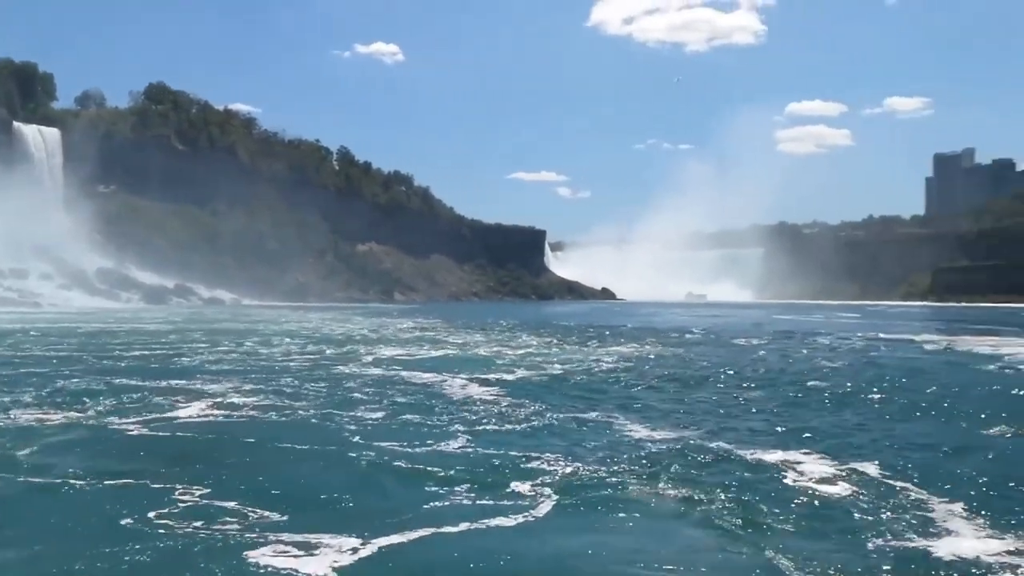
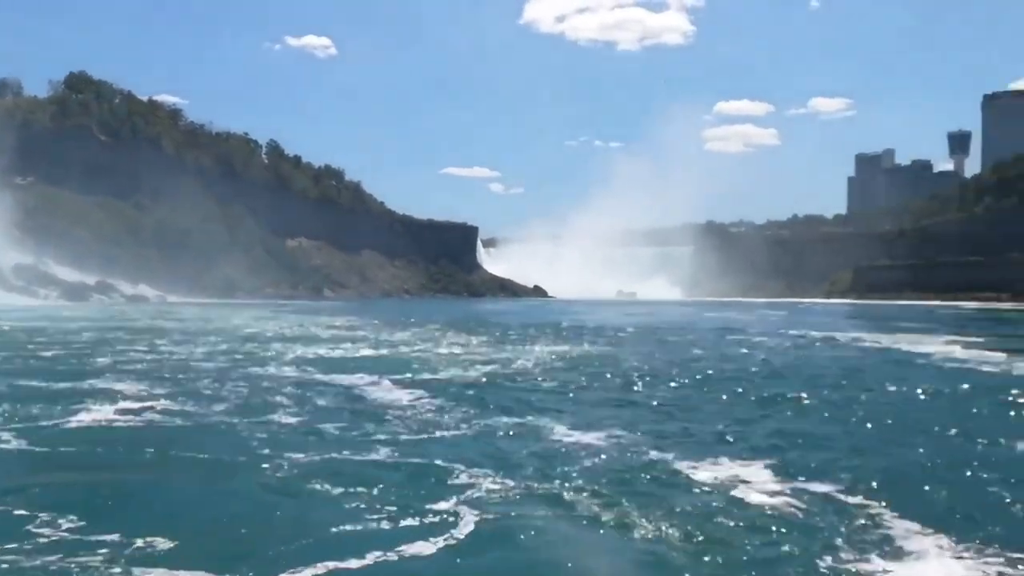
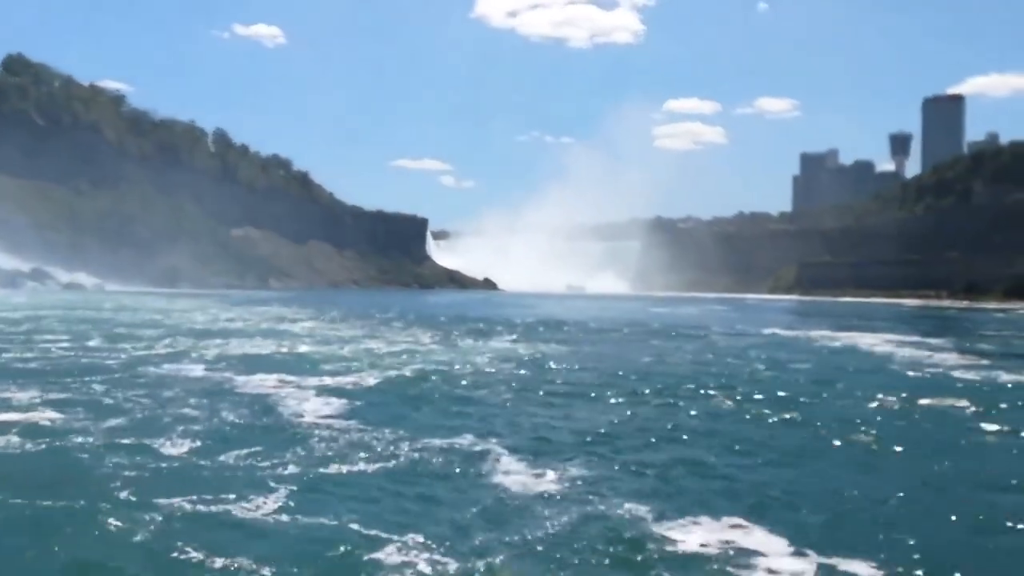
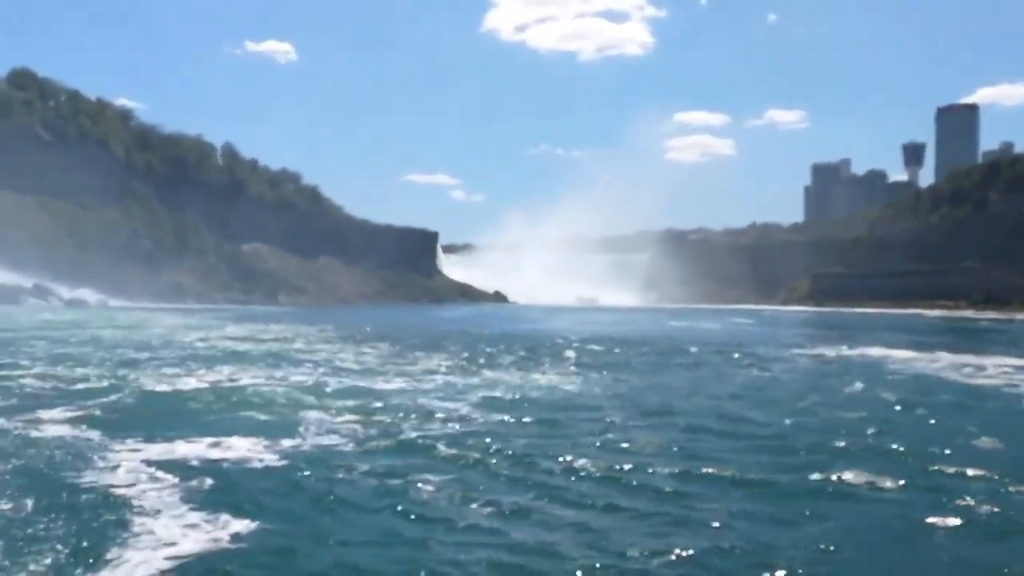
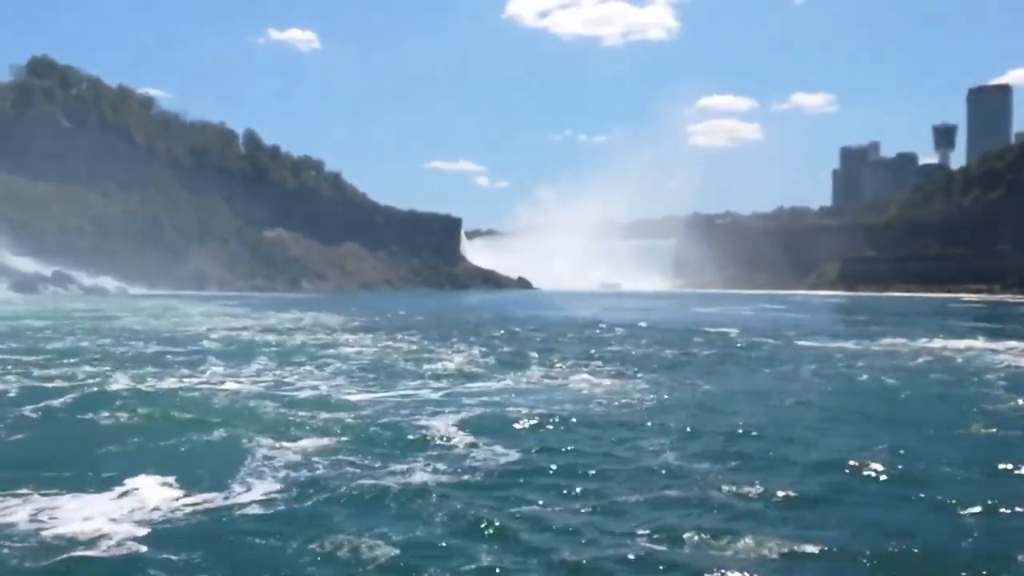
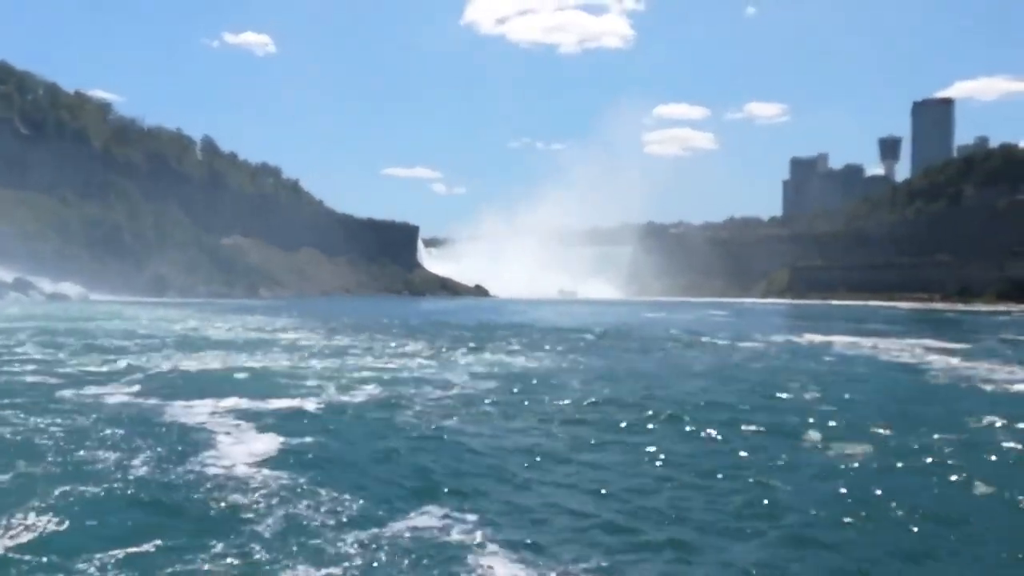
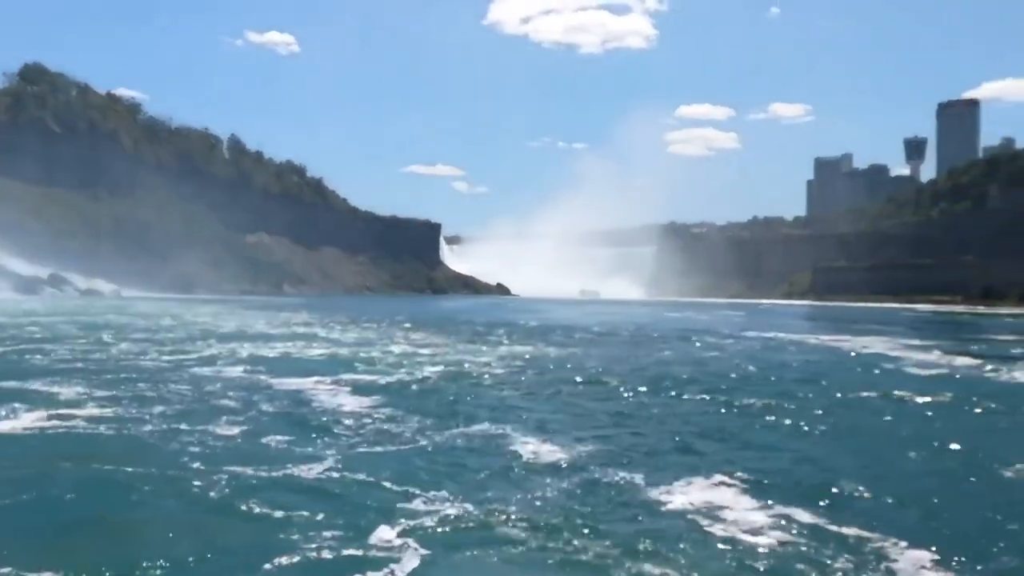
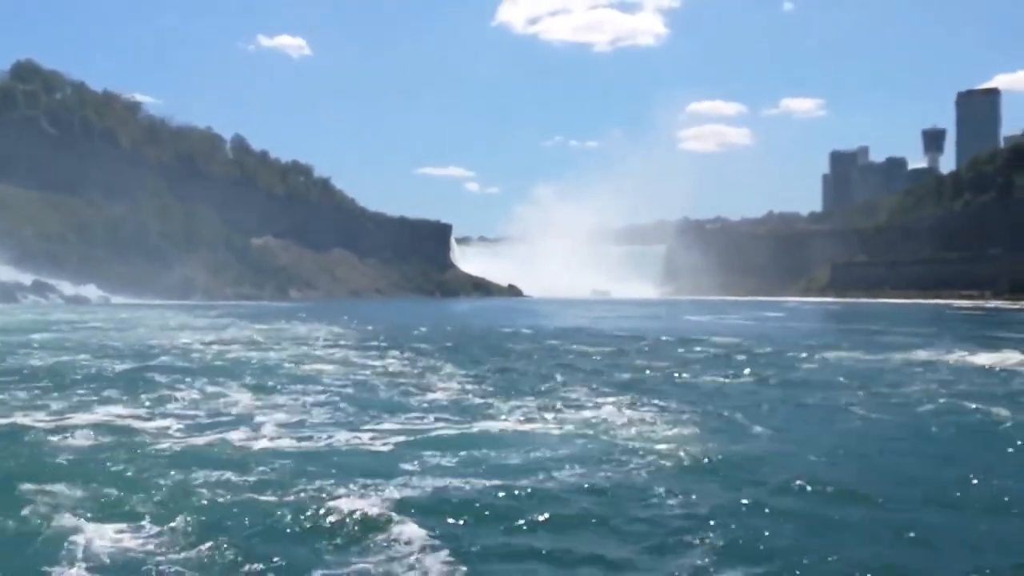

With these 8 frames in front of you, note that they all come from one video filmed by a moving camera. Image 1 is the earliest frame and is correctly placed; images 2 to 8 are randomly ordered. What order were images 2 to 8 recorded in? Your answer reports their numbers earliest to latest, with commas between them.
2, 7, 3, 6, 4, 5, 8
